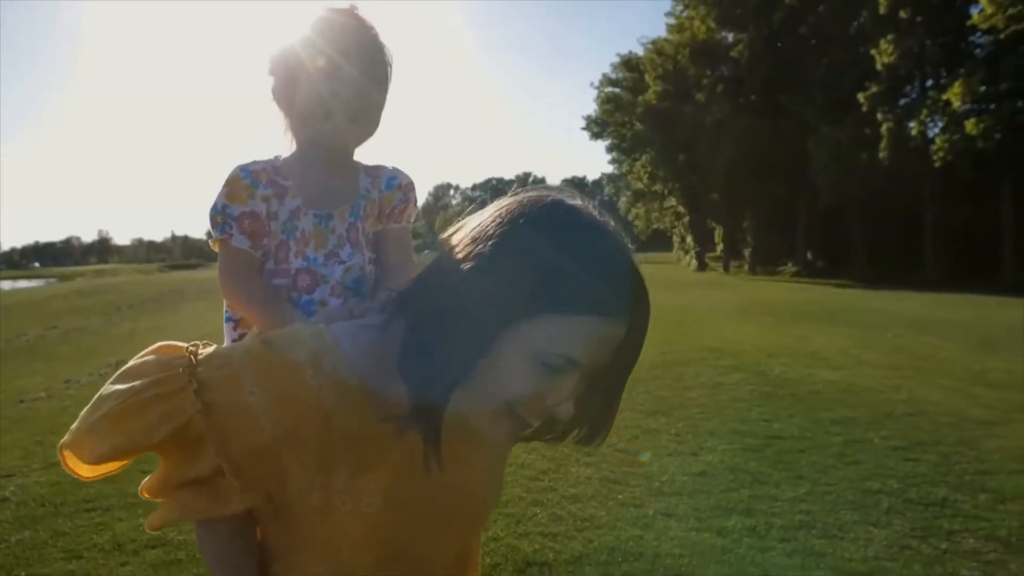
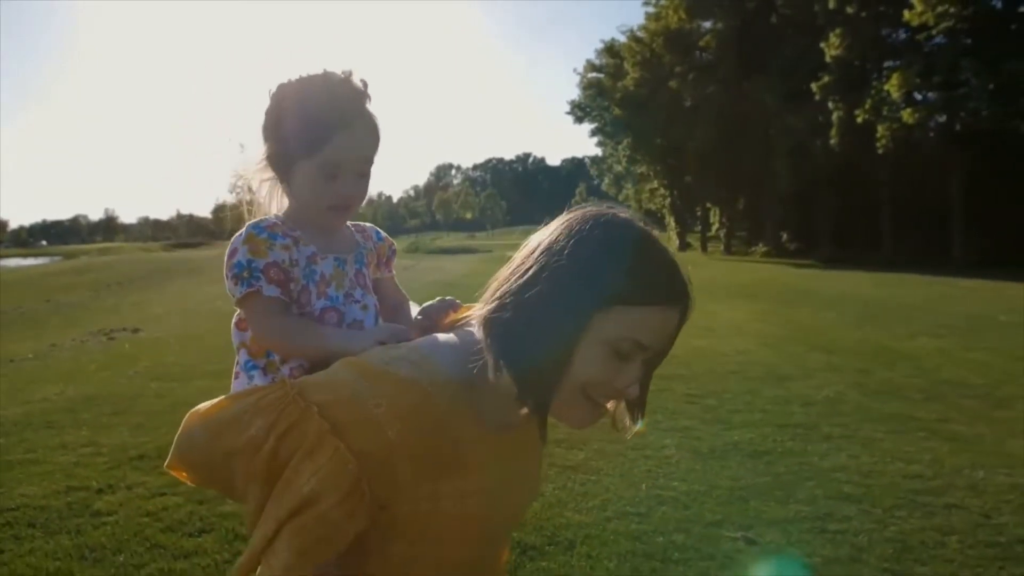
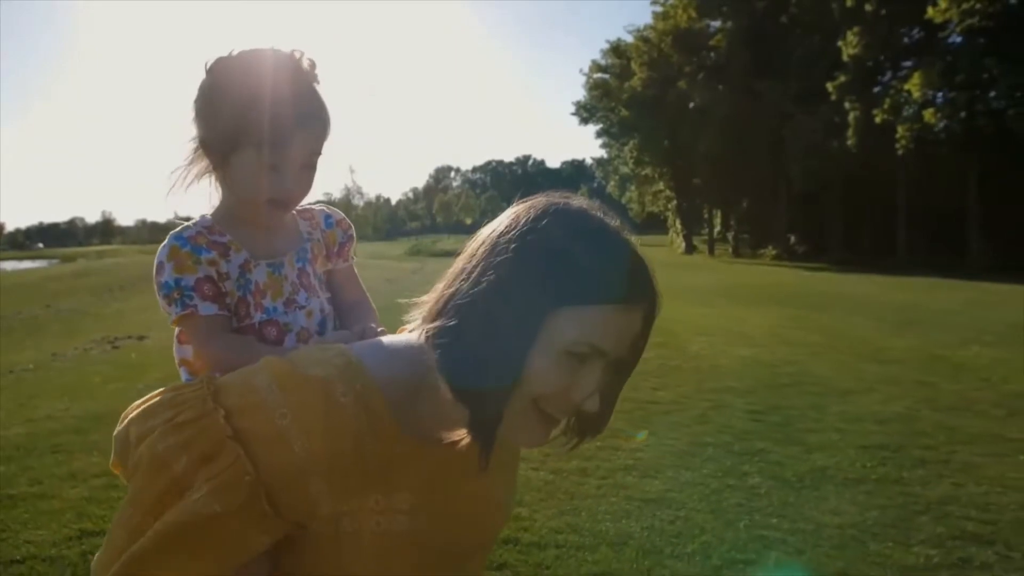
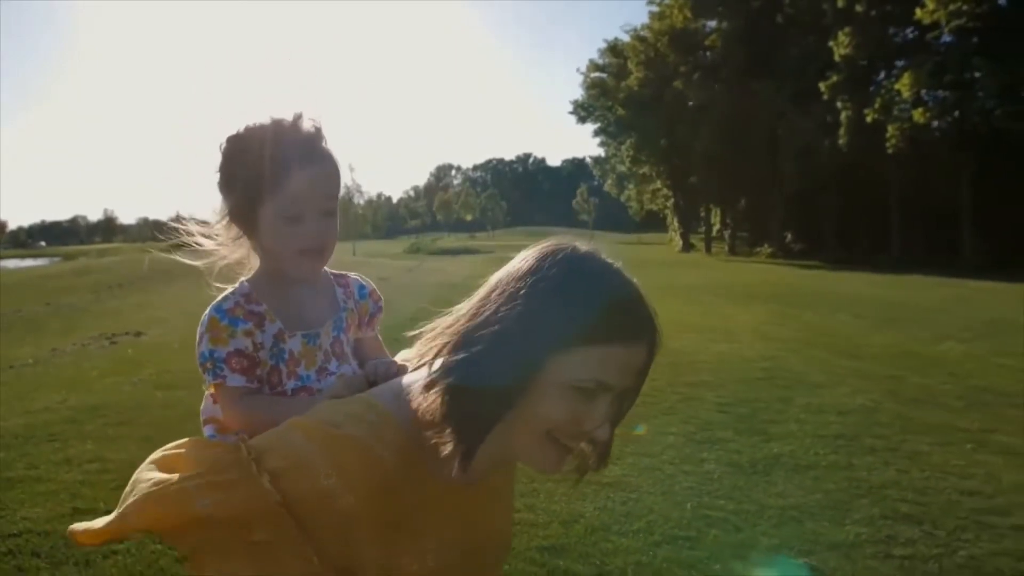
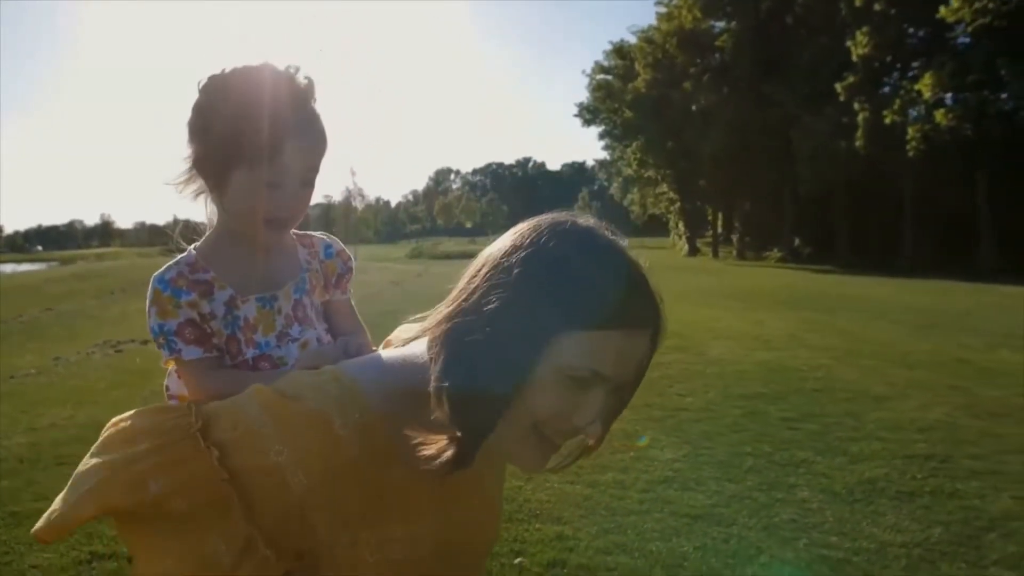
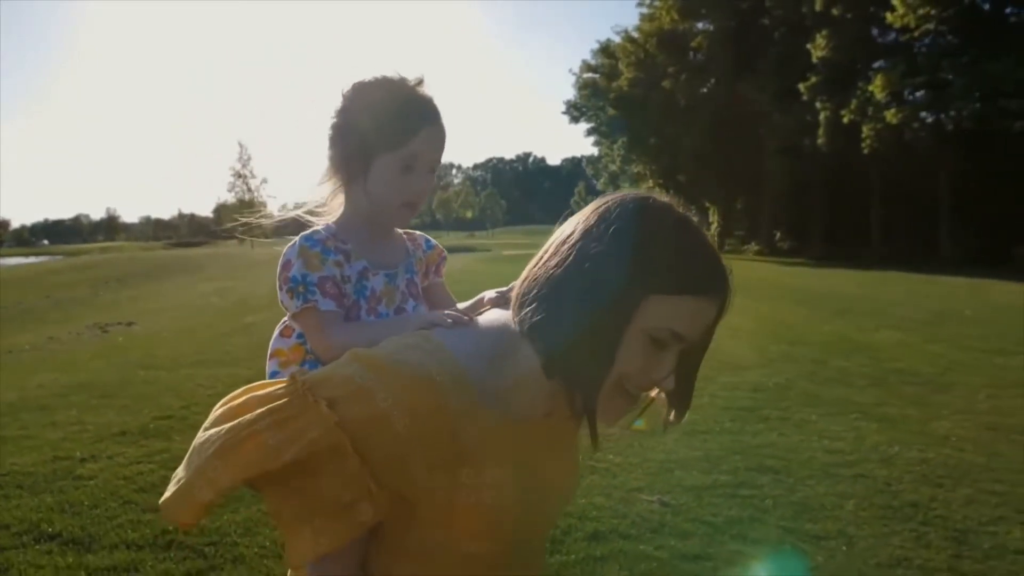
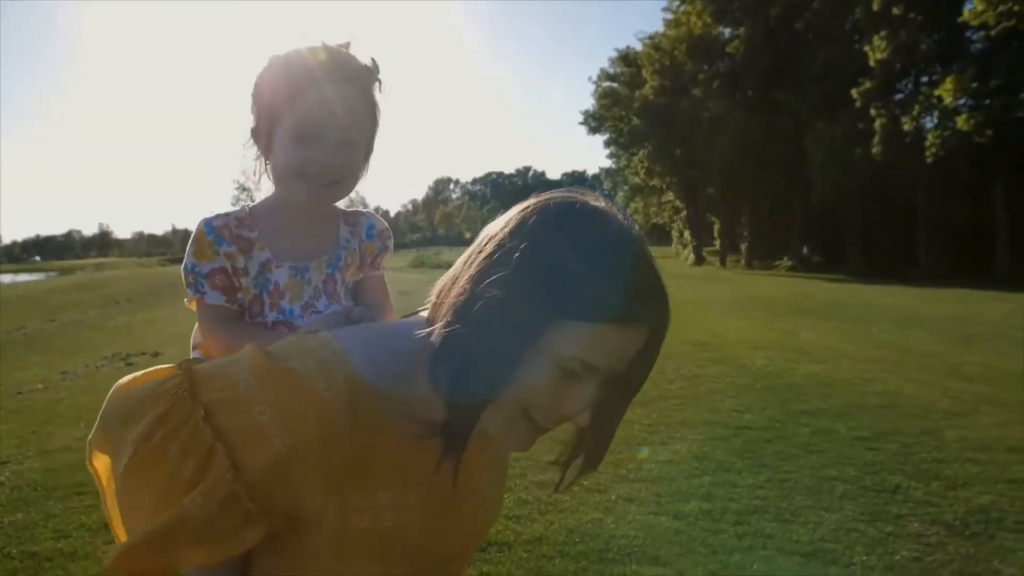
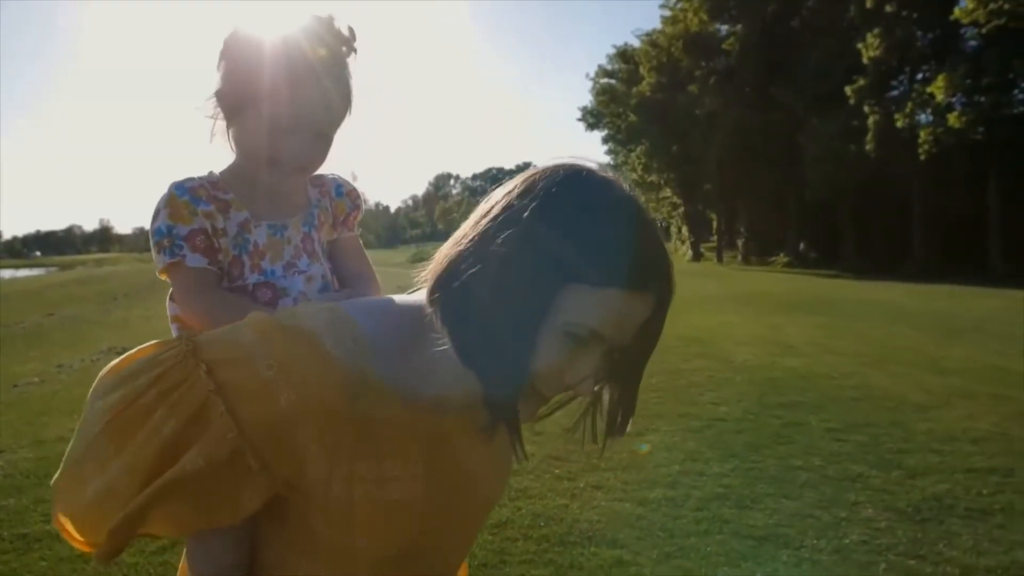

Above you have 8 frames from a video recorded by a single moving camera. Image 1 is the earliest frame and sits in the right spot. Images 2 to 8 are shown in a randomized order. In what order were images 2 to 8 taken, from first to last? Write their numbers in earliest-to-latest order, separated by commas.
7, 8, 5, 3, 4, 2, 6
